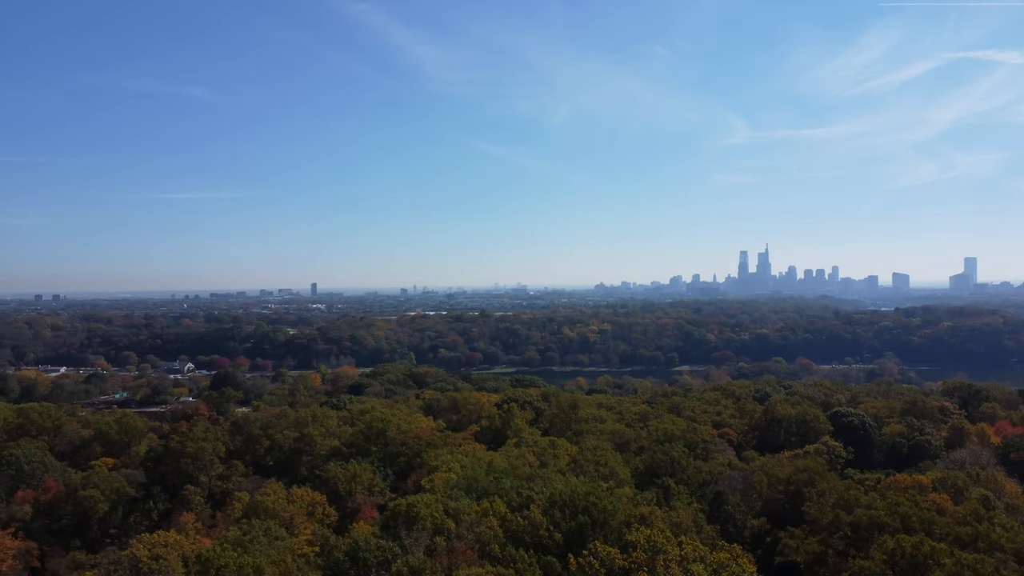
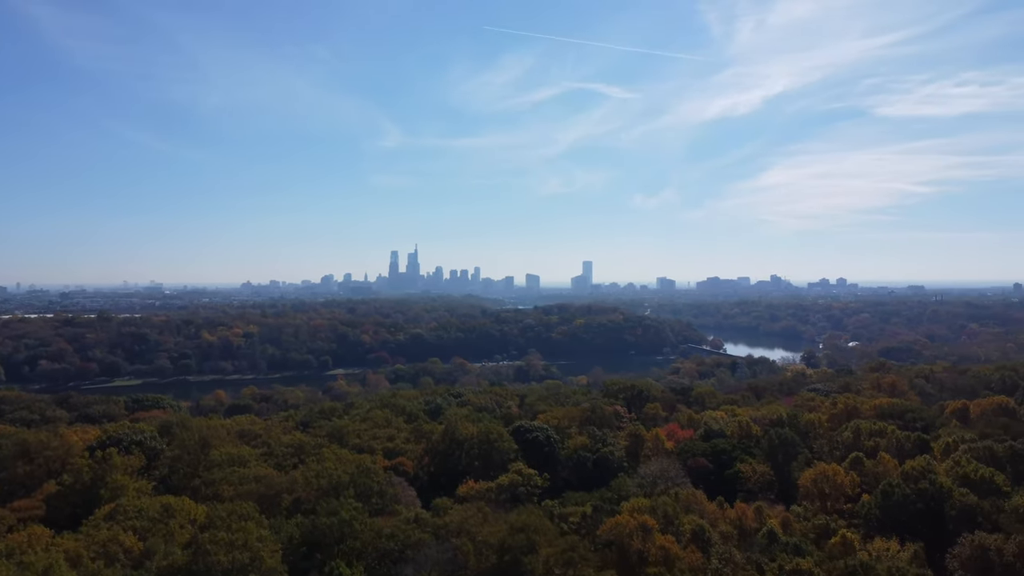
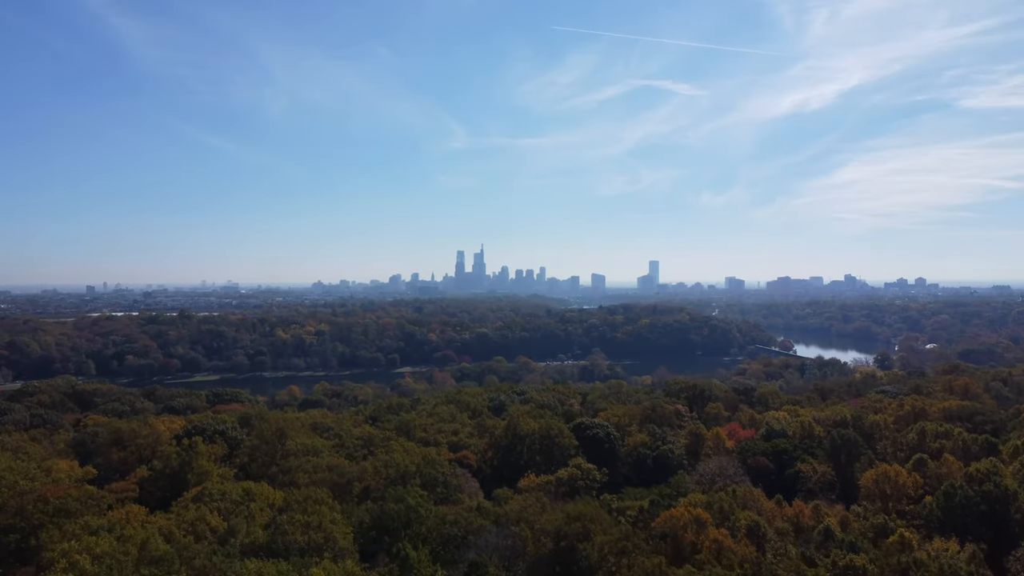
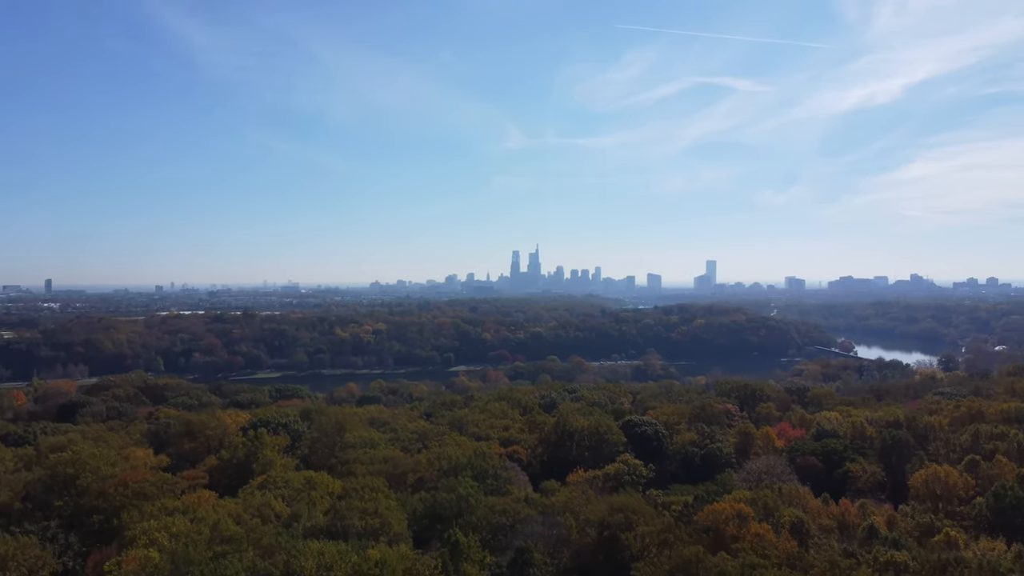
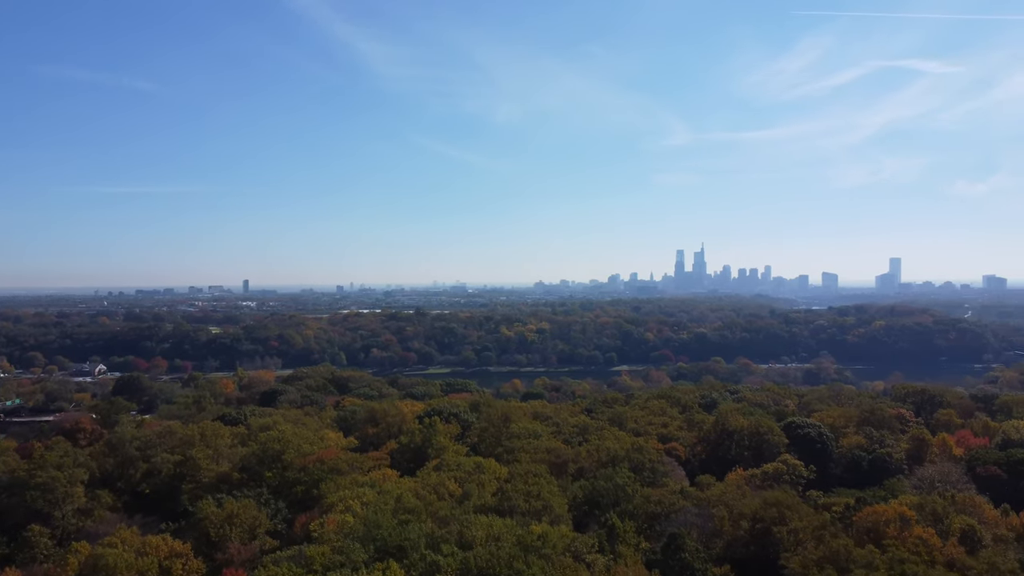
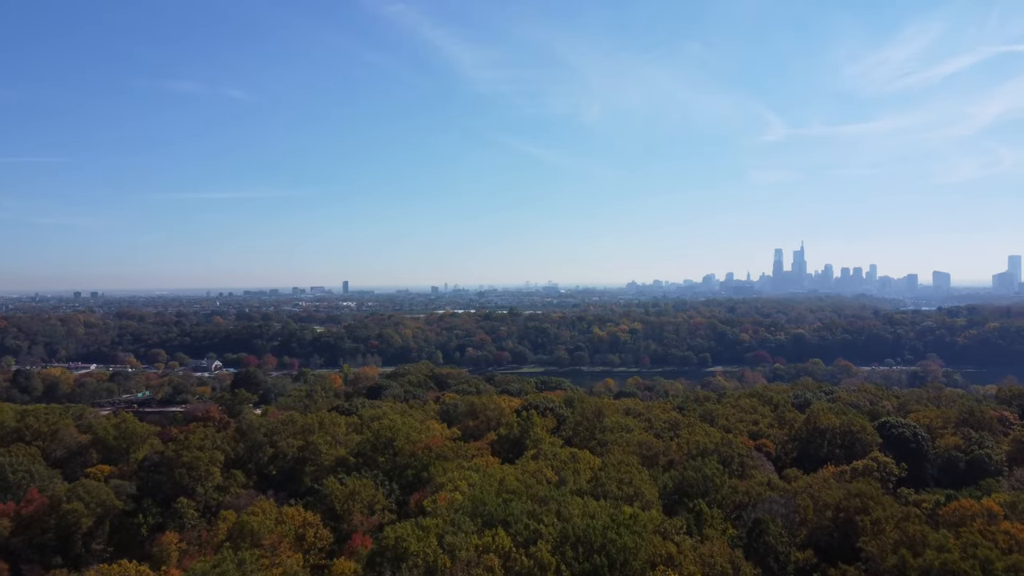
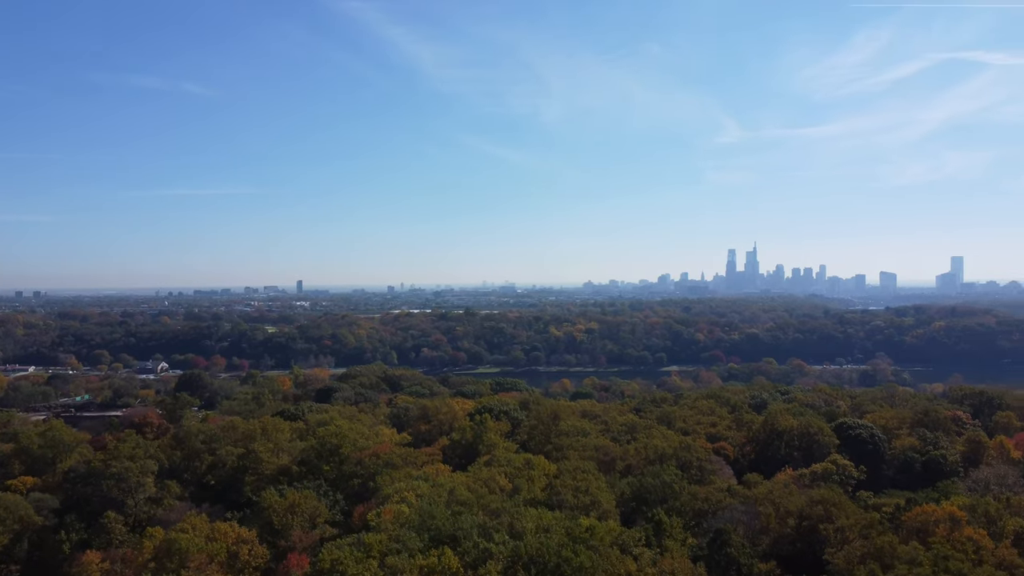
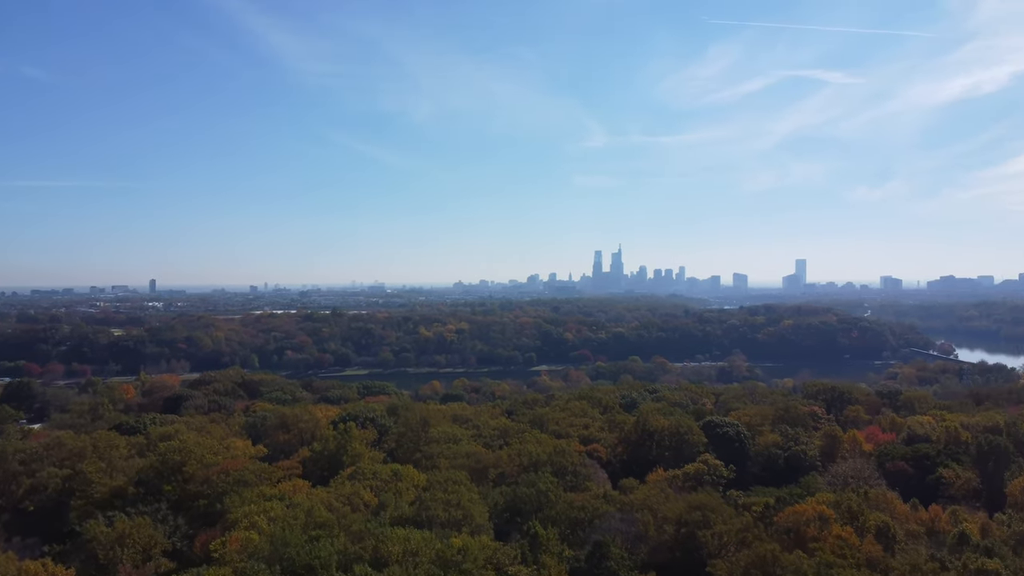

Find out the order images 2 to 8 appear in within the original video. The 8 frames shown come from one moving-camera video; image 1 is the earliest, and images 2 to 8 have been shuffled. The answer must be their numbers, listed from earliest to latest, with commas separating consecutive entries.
6, 7, 5, 8, 4, 3, 2
